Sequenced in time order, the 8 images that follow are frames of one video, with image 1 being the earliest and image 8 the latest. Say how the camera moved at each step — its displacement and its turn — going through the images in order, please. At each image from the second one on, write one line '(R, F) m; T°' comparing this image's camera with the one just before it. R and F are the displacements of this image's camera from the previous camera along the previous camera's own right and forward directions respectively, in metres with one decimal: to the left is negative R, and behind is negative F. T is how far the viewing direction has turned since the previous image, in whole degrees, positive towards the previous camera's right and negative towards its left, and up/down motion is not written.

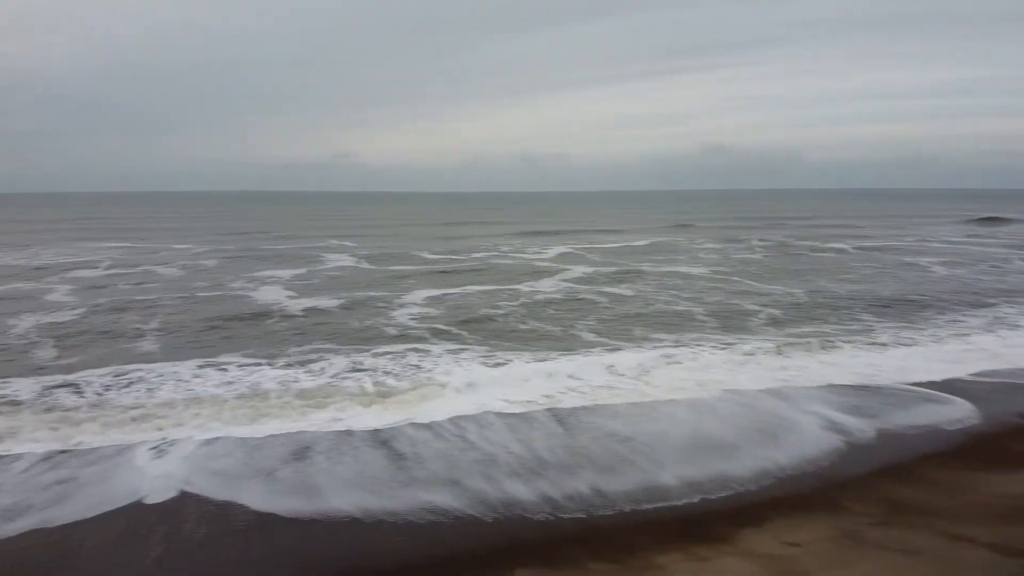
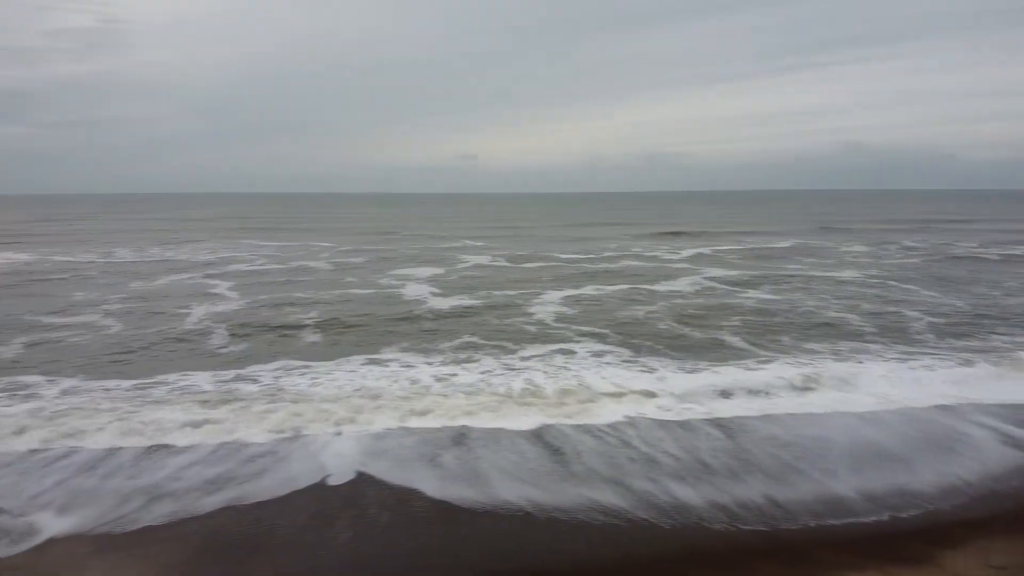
(-0.8, +0.2) m; -8°
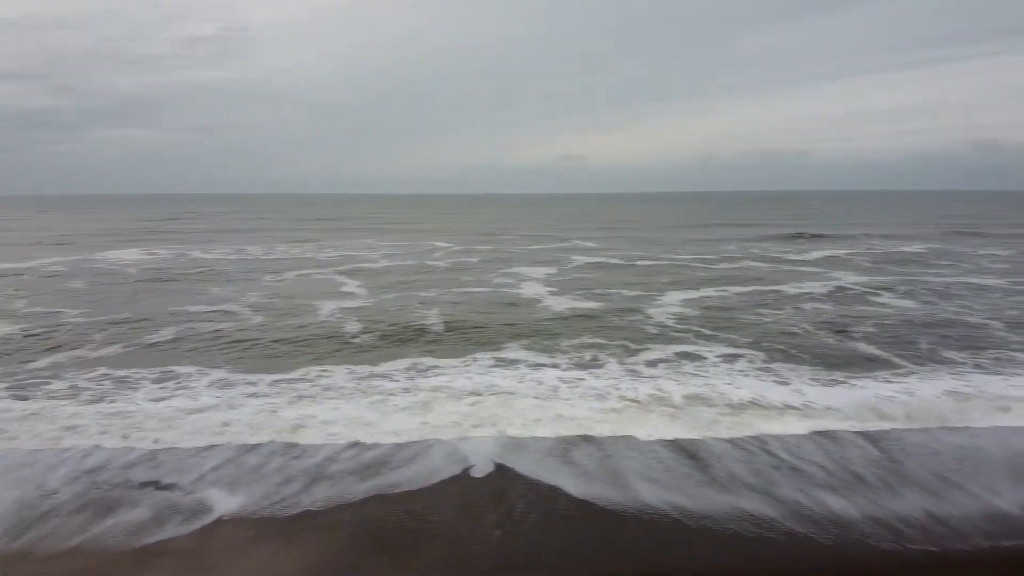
(-0.6, +0.2) m; -7°
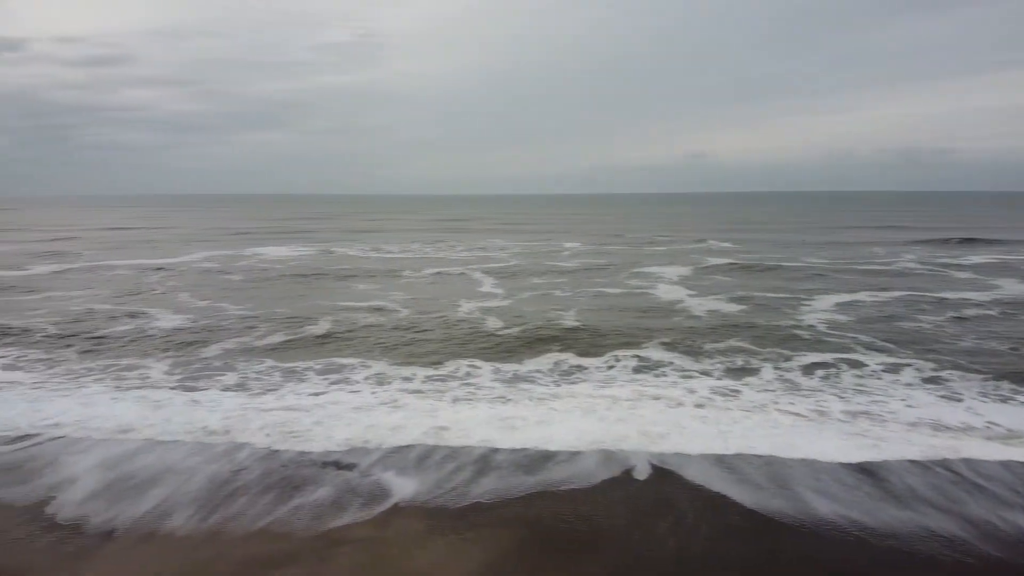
(-0.7, +0.2) m; -7°
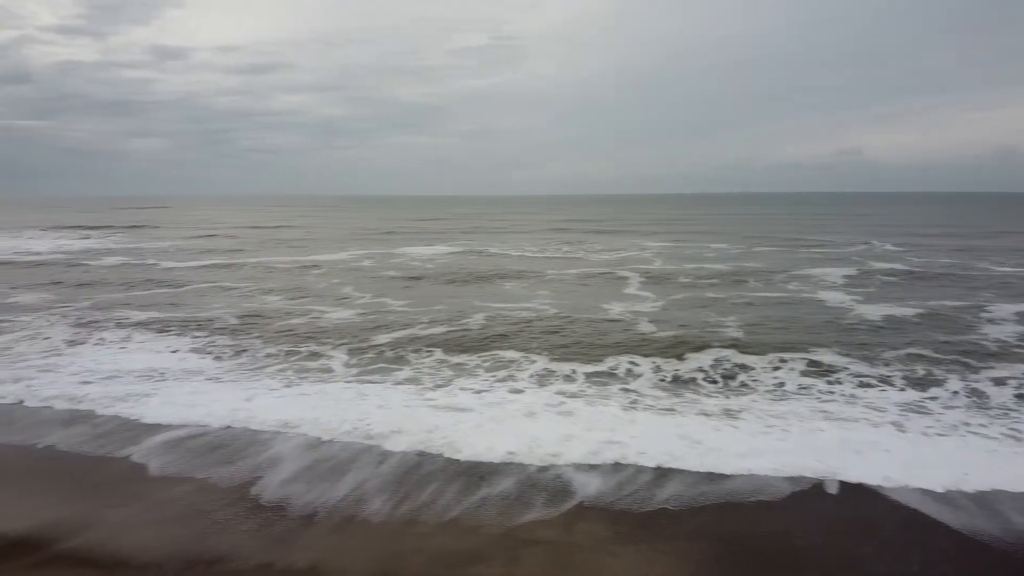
(-0.8, +0.2) m; -8°
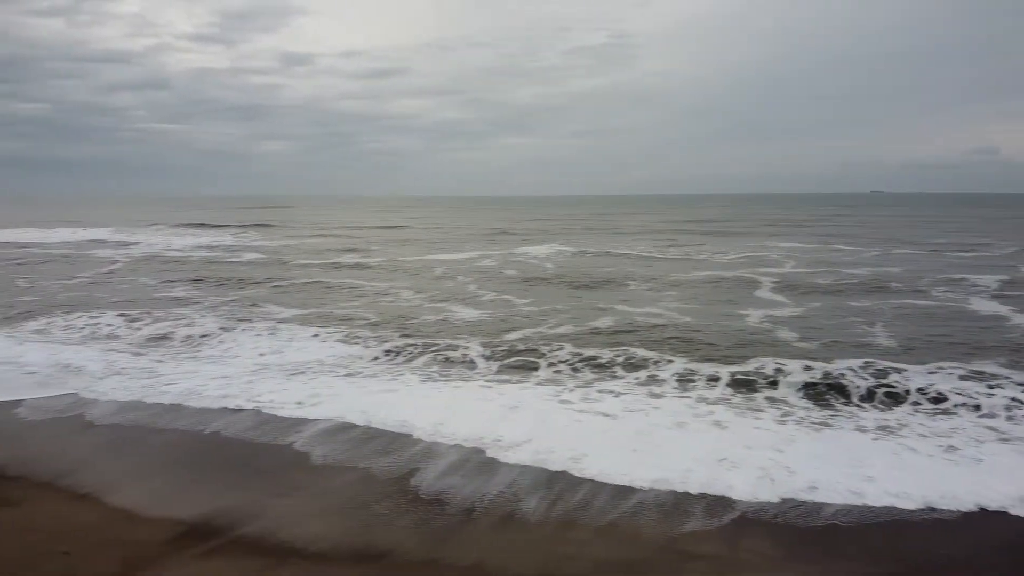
(-0.6, +0.2) m; -6°
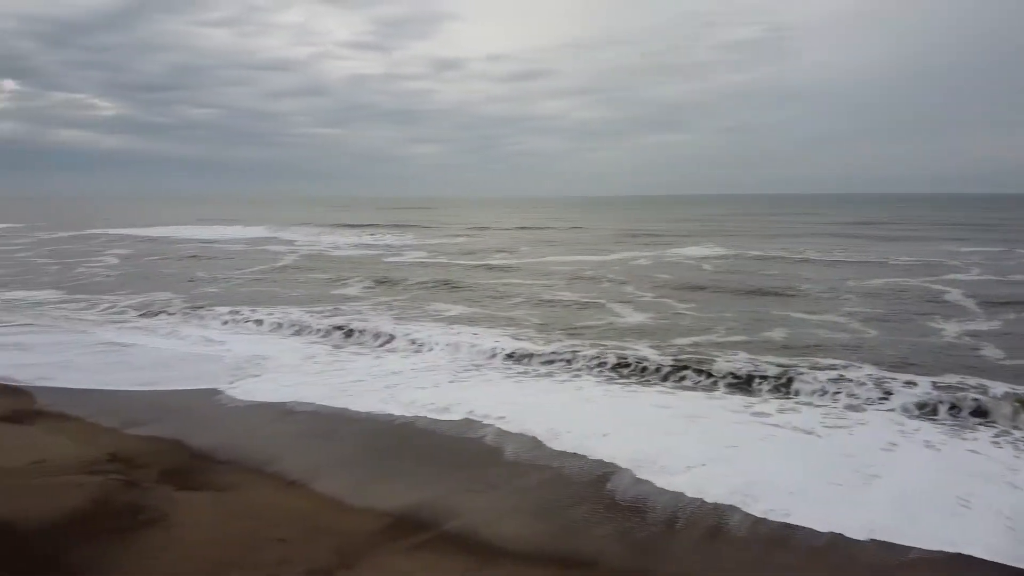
(-0.7, +0.2) m; -8°
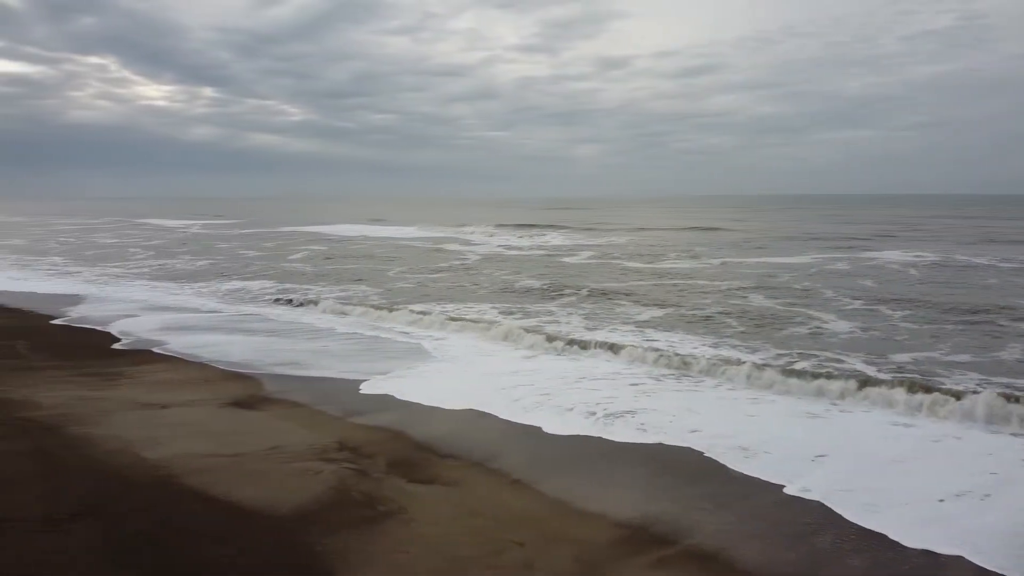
(-0.7, +0.2) m; -9°
